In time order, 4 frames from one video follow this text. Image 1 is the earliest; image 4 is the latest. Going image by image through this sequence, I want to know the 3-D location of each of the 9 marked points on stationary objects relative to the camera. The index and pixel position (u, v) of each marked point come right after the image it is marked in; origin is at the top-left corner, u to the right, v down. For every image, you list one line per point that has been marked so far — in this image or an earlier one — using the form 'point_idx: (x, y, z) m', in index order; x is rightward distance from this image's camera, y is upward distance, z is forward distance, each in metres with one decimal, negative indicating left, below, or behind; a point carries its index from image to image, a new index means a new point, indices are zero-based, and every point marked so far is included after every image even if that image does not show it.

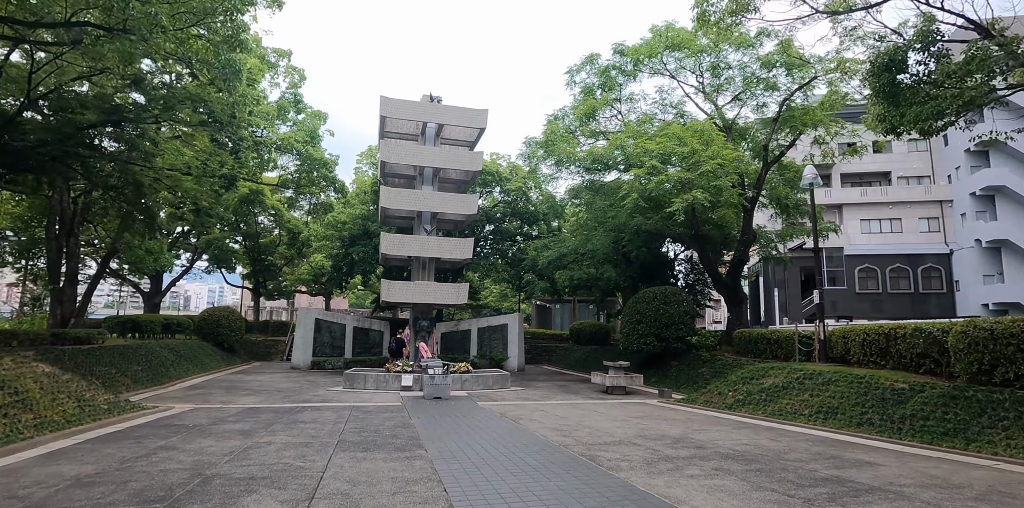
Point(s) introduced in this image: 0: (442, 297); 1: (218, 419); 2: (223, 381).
0: (-2.8, -1.6, +19.2) m
1: (-5.4, -3.0, +9.0) m
2: (-9.0, -3.9, +15.2) m
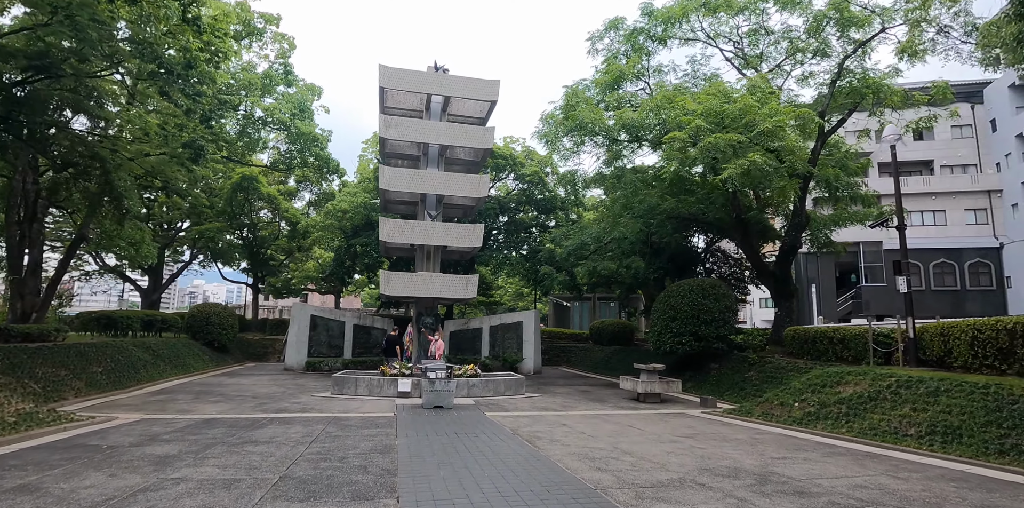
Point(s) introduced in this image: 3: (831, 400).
0: (-2.2, -1.2, +17.2) m
1: (-5.2, -2.6, +7.0) m
2: (-8.6, -3.6, +13.4) m
3: (+6.0, -2.8, +9.3) m
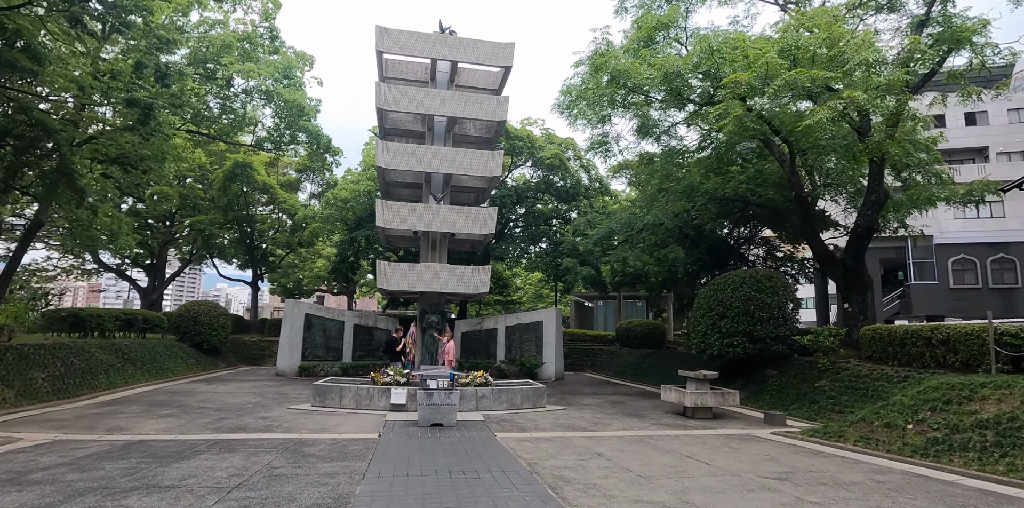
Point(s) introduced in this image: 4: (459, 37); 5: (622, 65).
0: (-1.7, -0.9, +15.0) m
1: (-5.0, -2.2, +5.0) m
2: (-8.1, -3.2, +11.5) m
3: (+6.3, -2.3, +6.8) m
4: (-1.6, +6.5, +14.7) m
5: (+2.8, +4.9, +12.4) m
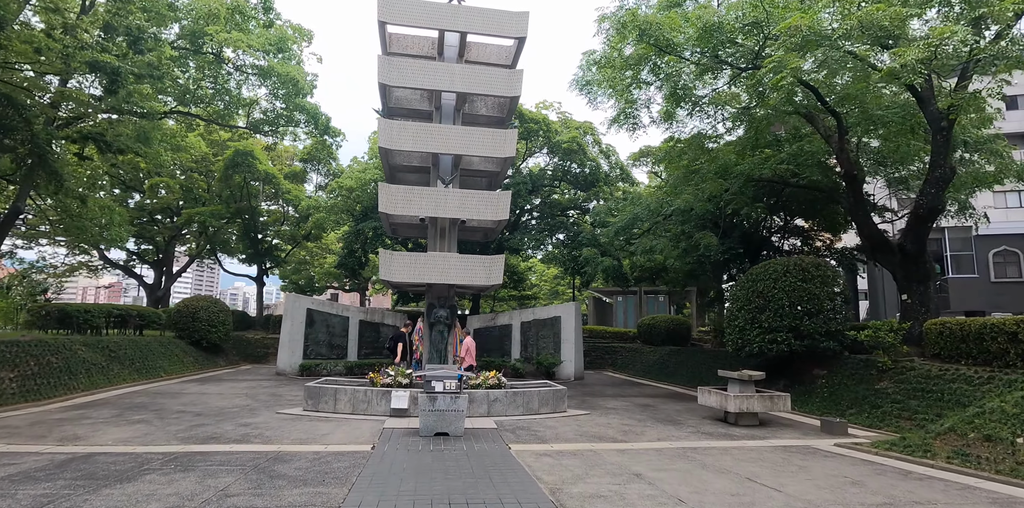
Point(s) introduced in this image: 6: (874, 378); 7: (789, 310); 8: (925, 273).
0: (-1.2, -0.6, +13.8) m
1: (-4.9, -2.0, +3.9) m
2: (-7.8, -3.0, +10.5) m
3: (+6.5, -2.0, +5.4) m
4: (-1.2, +6.8, +13.5) m
5: (+3.1, +5.2, +11.1) m
6: (+7.6, -2.6, +10.3) m
7: (+6.5, -1.3, +11.6) m
8: (+9.9, -0.5, +11.9) m
